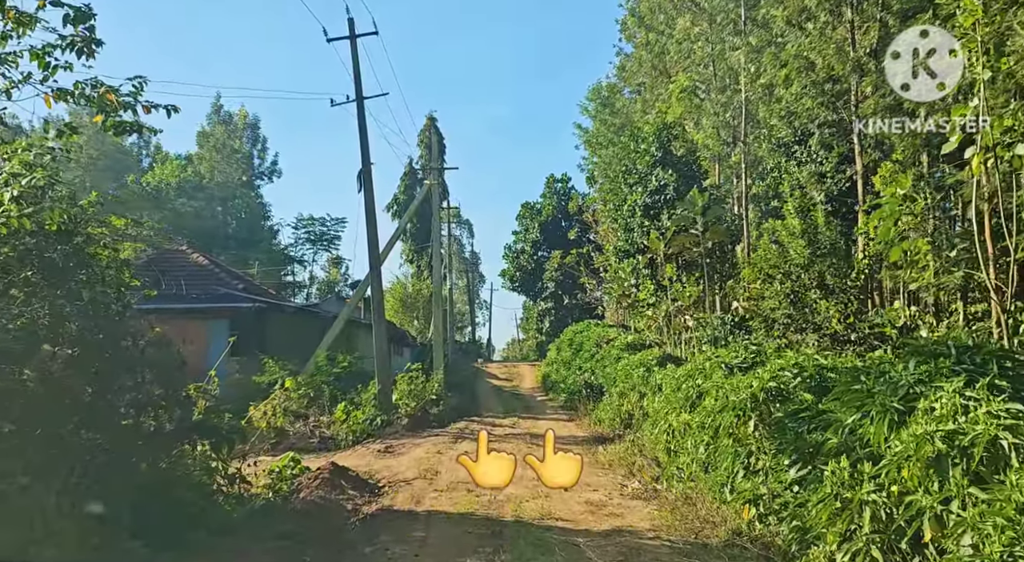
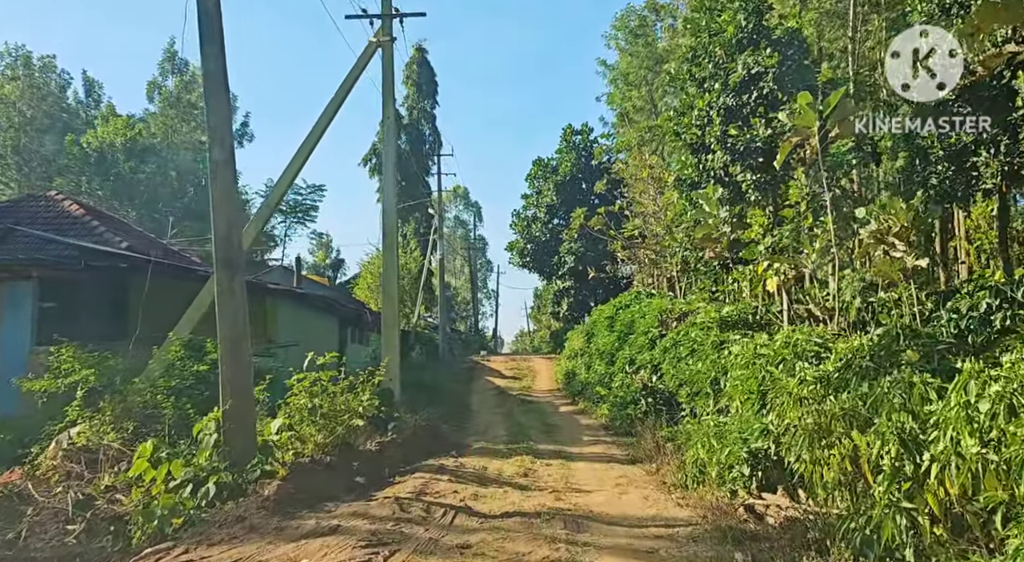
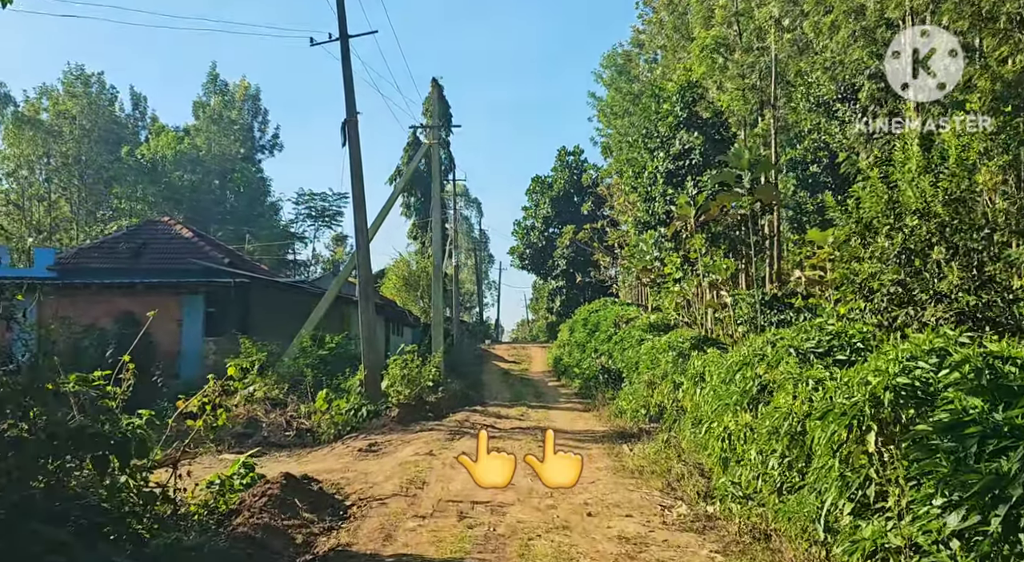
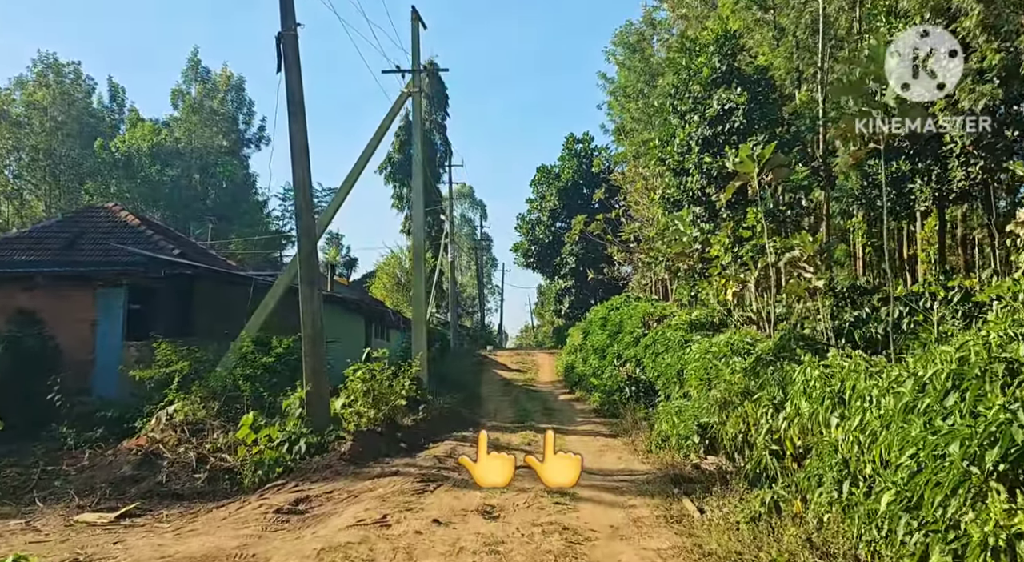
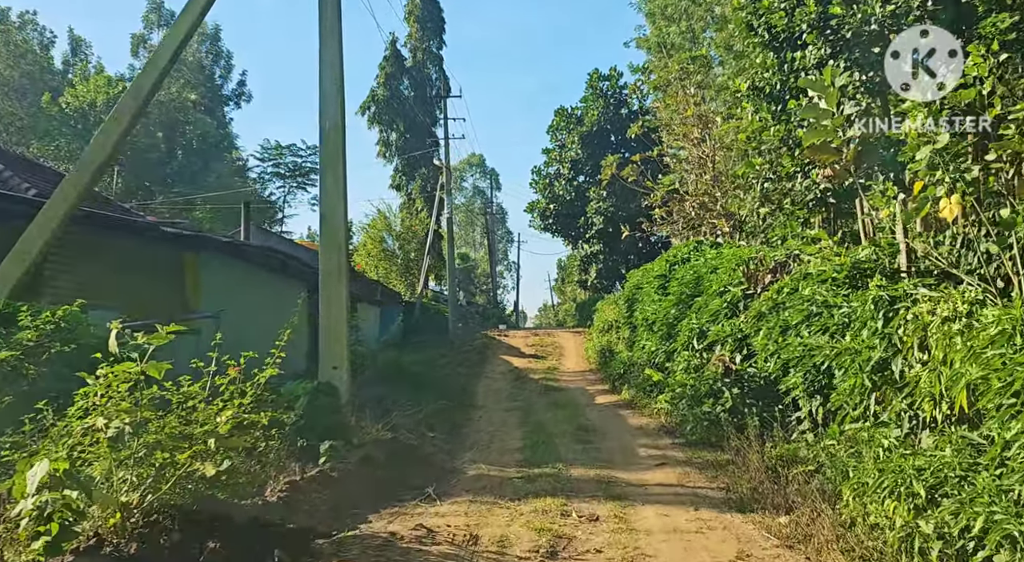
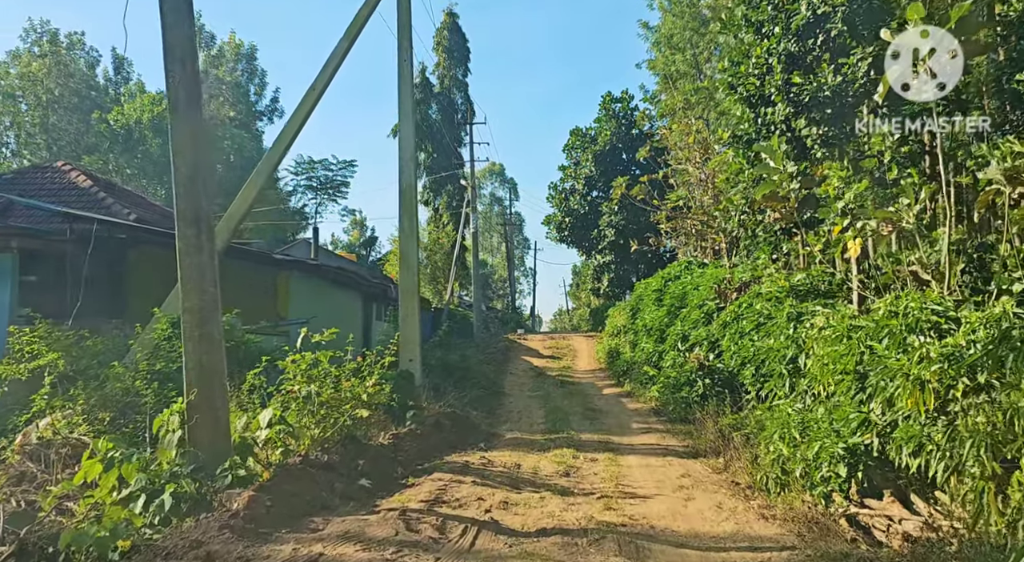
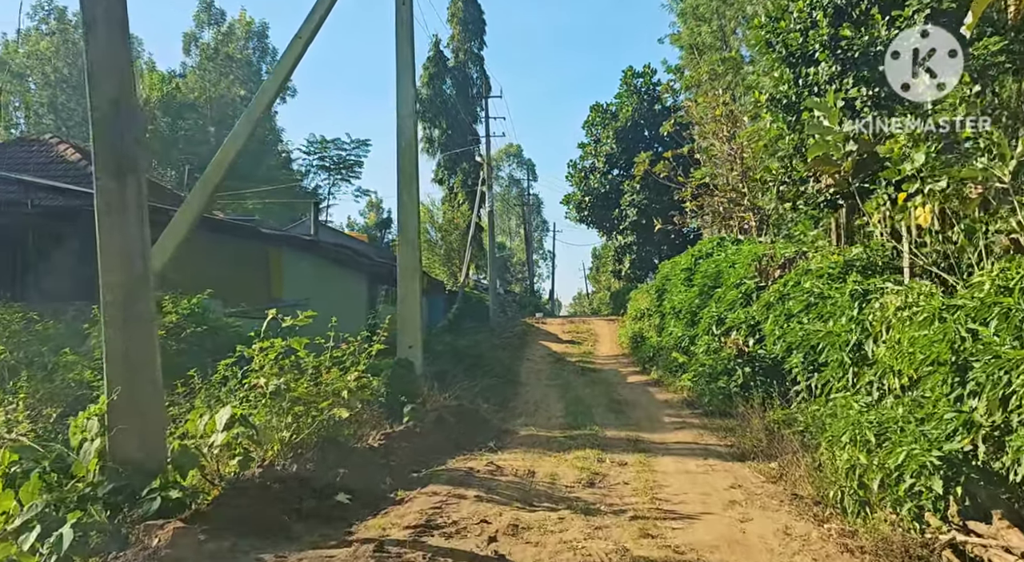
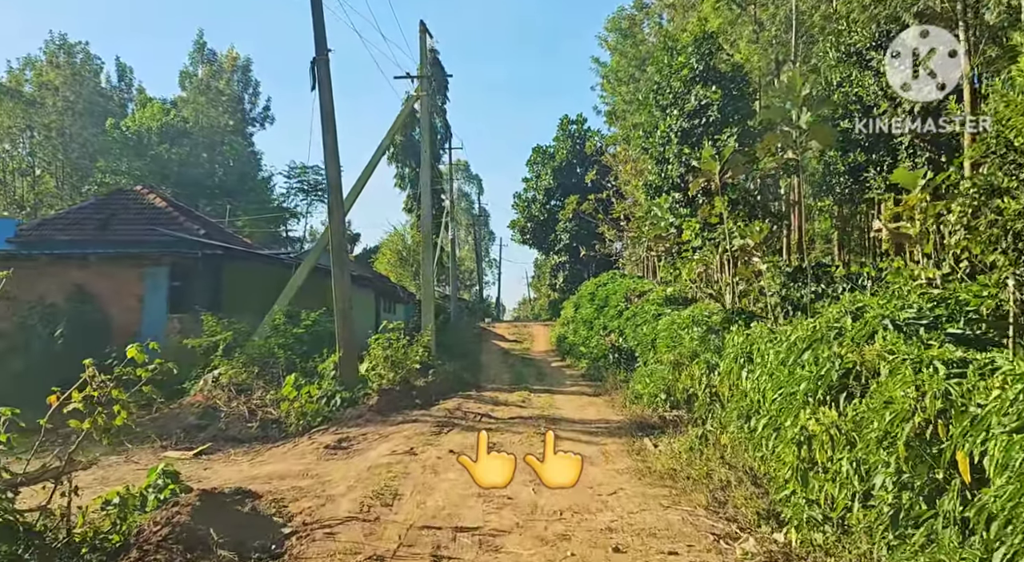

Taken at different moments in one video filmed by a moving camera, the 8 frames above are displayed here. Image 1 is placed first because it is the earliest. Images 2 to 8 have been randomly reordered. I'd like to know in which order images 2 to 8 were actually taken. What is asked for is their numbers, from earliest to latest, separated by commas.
3, 8, 4, 2, 6, 7, 5
